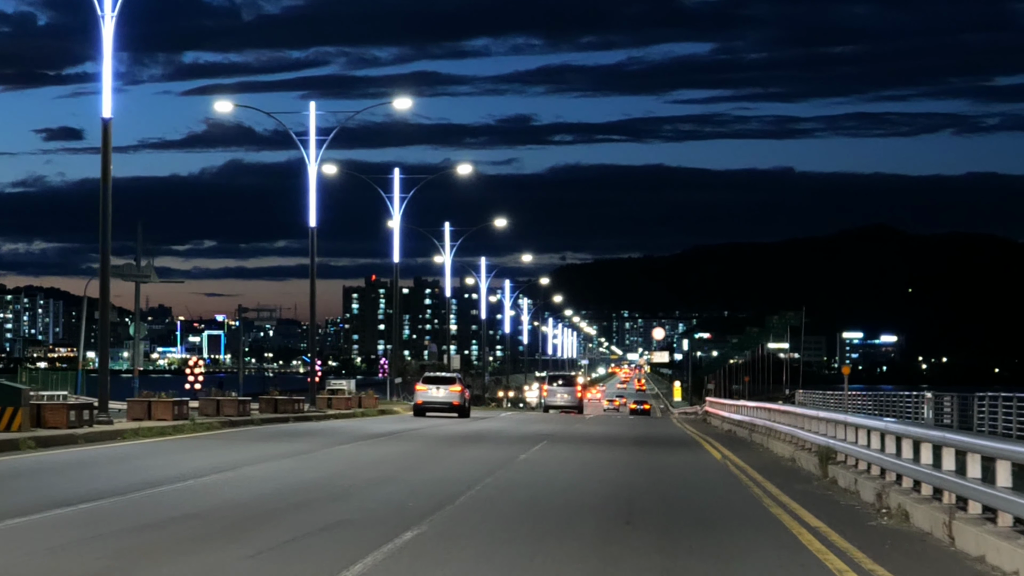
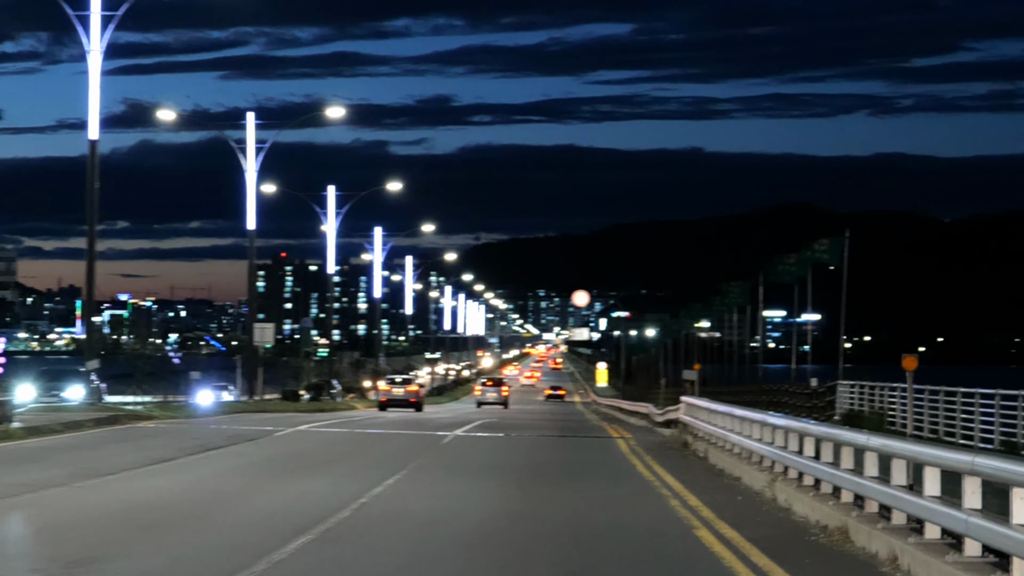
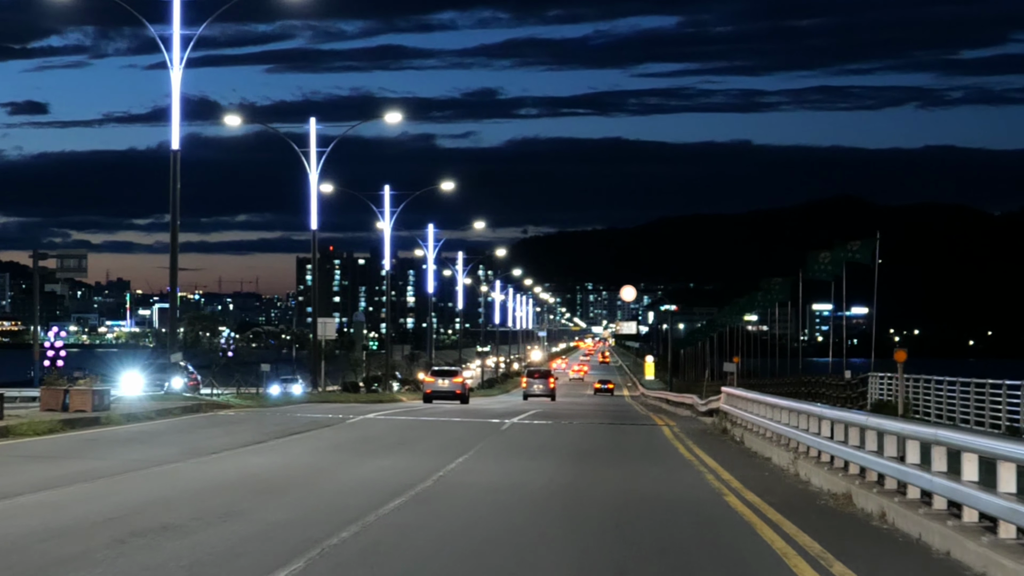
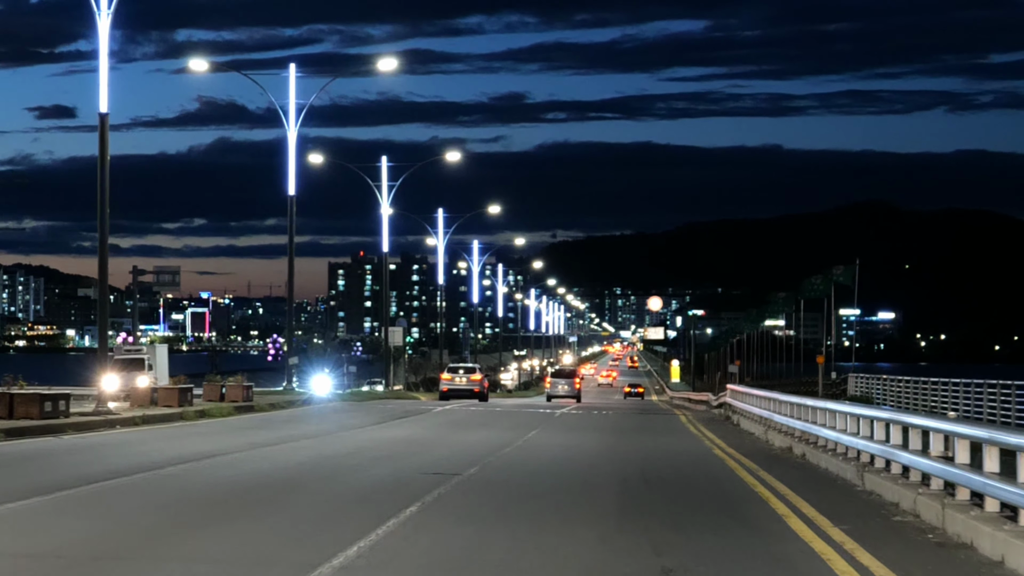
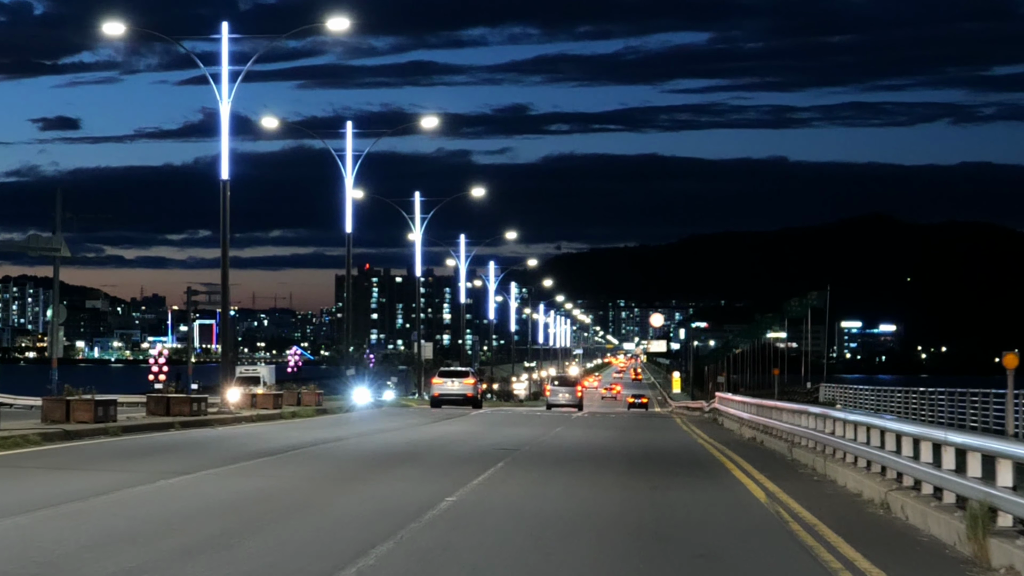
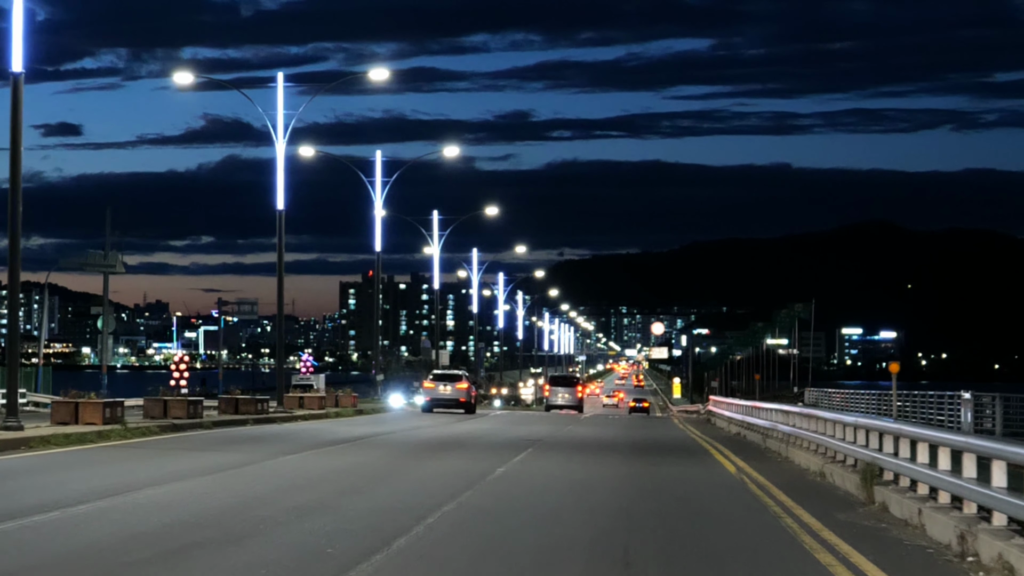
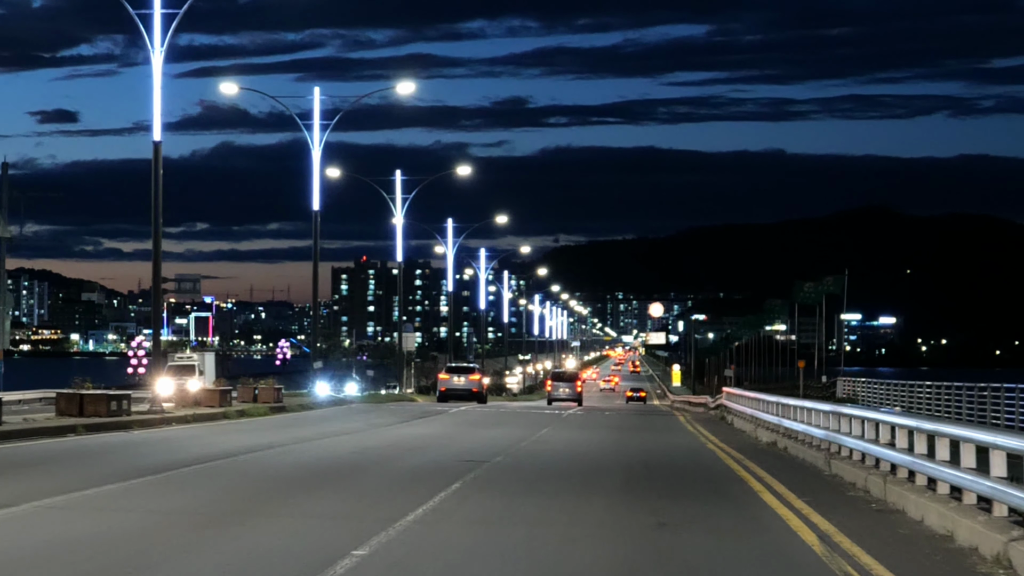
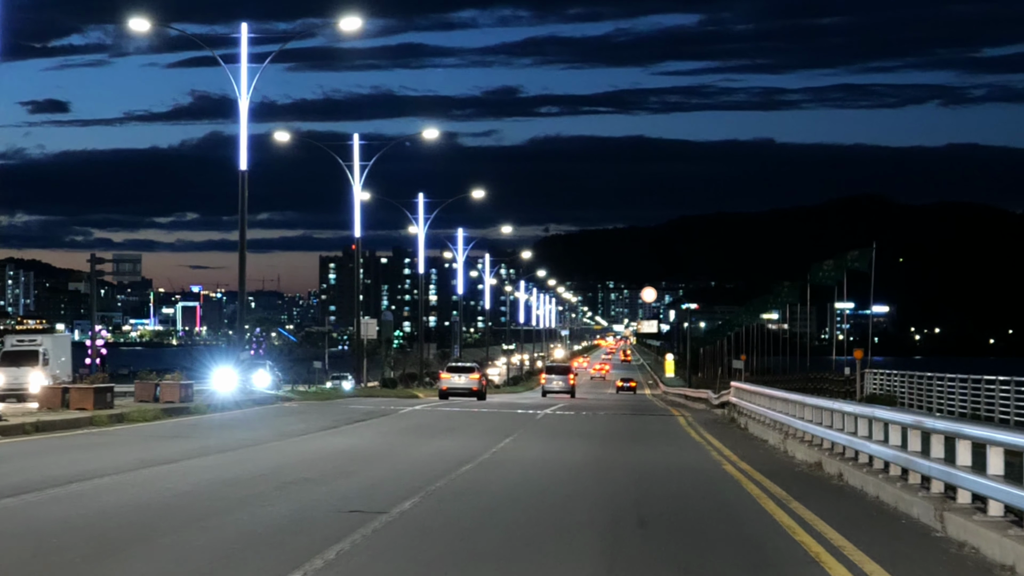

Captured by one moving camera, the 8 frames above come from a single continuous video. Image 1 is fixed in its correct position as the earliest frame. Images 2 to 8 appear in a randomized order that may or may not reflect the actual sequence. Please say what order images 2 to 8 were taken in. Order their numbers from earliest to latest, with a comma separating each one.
6, 5, 7, 4, 8, 3, 2
